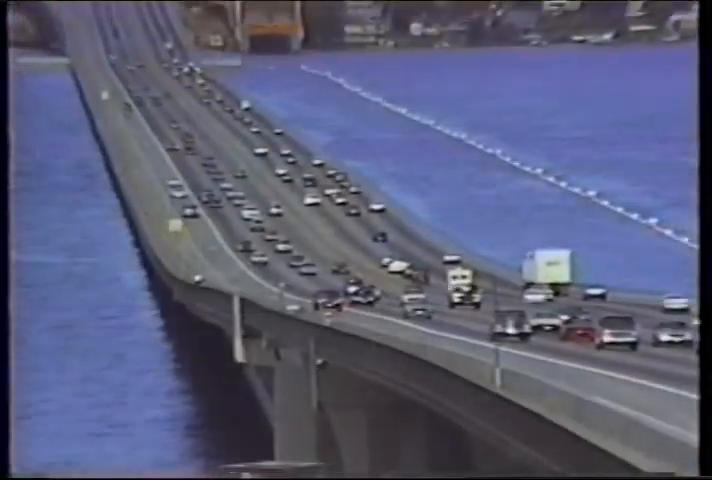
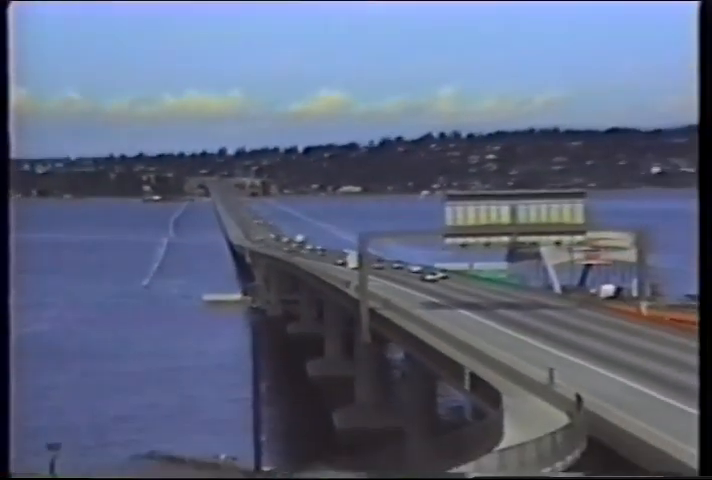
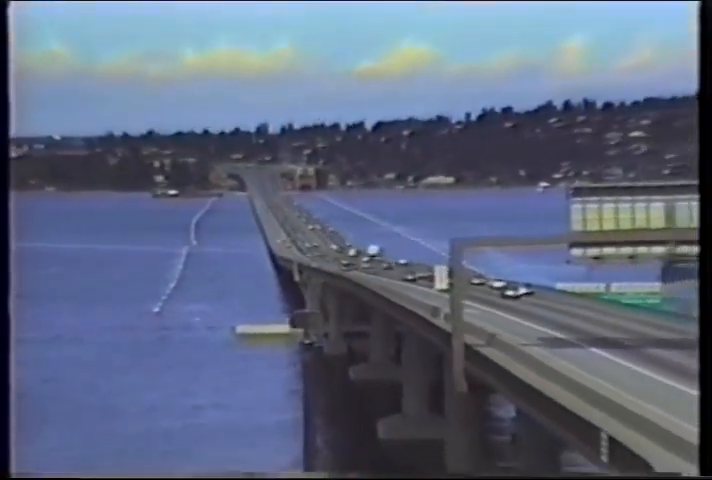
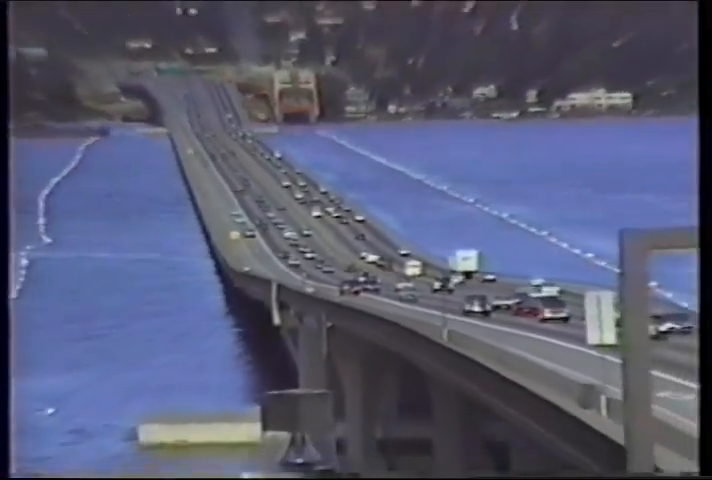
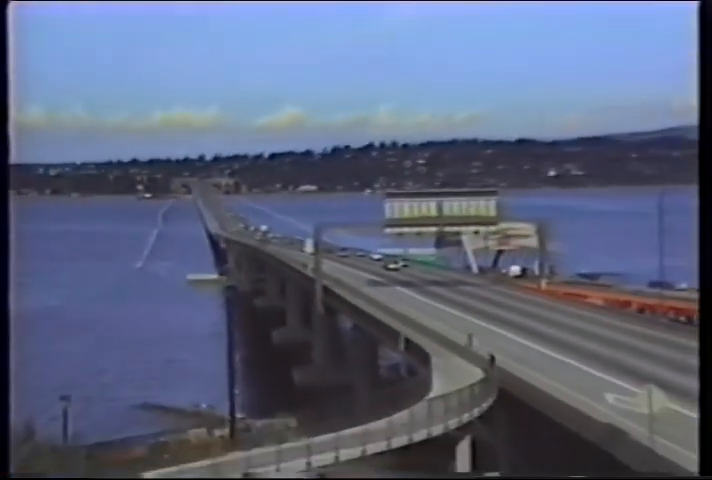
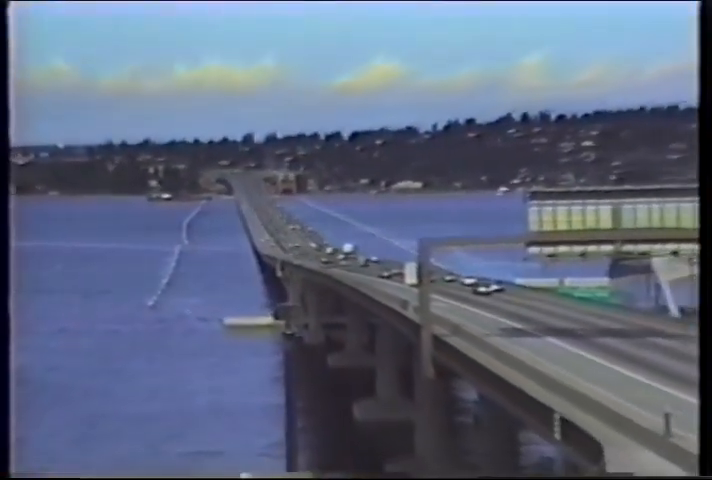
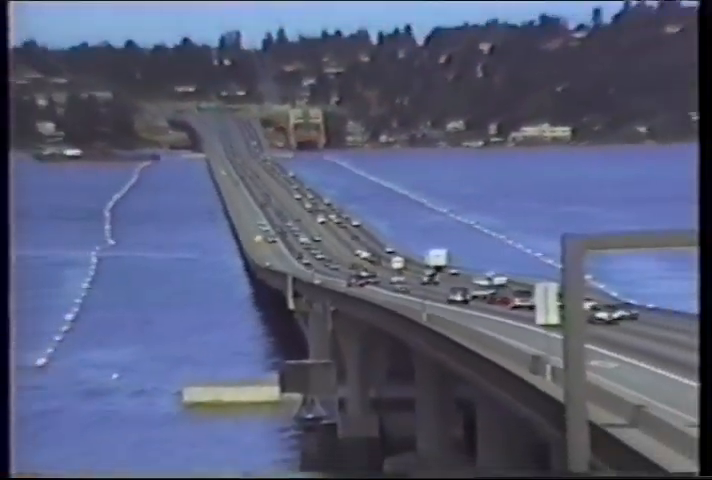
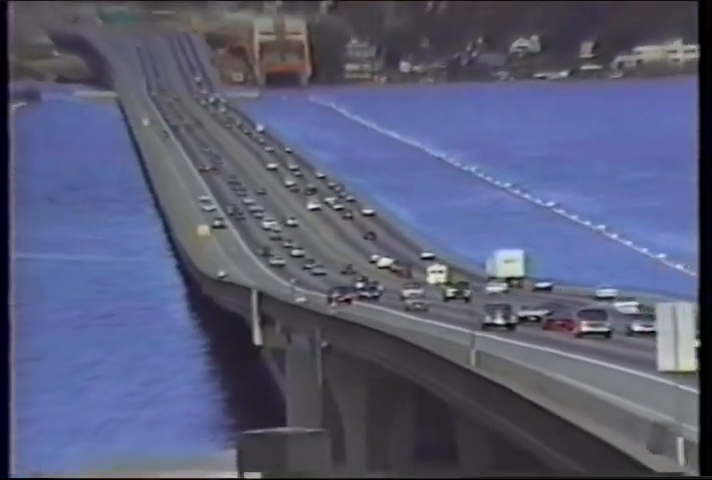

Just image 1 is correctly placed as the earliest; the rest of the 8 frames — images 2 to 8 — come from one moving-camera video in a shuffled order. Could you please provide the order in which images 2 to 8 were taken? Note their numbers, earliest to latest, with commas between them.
8, 4, 7, 3, 6, 2, 5
